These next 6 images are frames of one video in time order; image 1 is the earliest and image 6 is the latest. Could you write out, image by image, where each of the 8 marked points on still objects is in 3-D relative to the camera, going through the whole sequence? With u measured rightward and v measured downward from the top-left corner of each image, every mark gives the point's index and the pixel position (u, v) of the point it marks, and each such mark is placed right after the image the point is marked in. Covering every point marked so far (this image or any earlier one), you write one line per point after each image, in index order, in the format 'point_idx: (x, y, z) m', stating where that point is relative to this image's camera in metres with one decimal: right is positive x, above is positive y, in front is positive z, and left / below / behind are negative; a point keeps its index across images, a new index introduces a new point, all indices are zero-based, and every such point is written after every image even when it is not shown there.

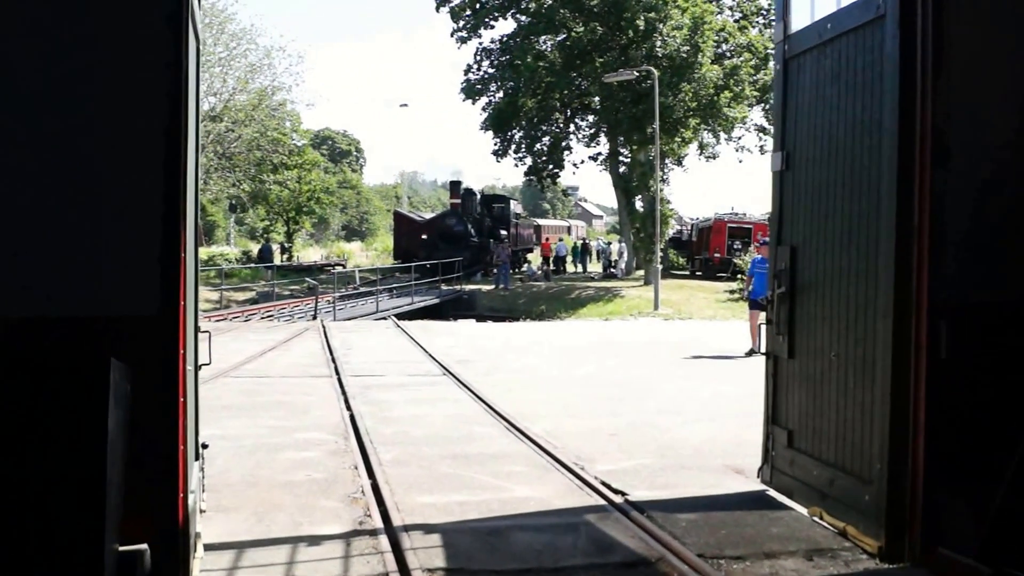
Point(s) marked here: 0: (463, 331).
0: (-0.9, -0.9, +18.2) m
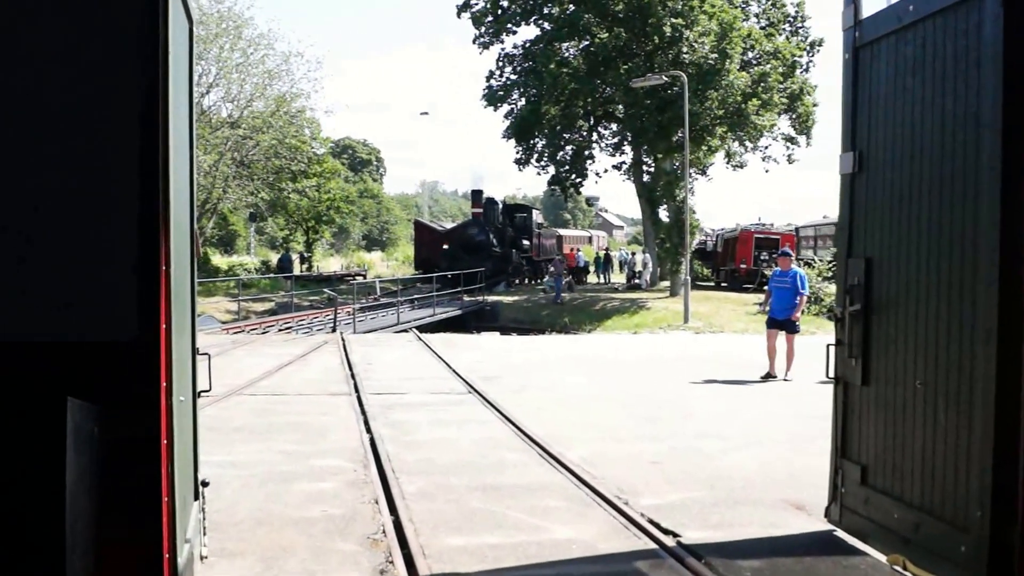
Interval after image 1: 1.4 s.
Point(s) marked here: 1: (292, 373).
0: (-0.4, -1.1, +17.6) m
1: (-3.0, -1.2, +13.0) m
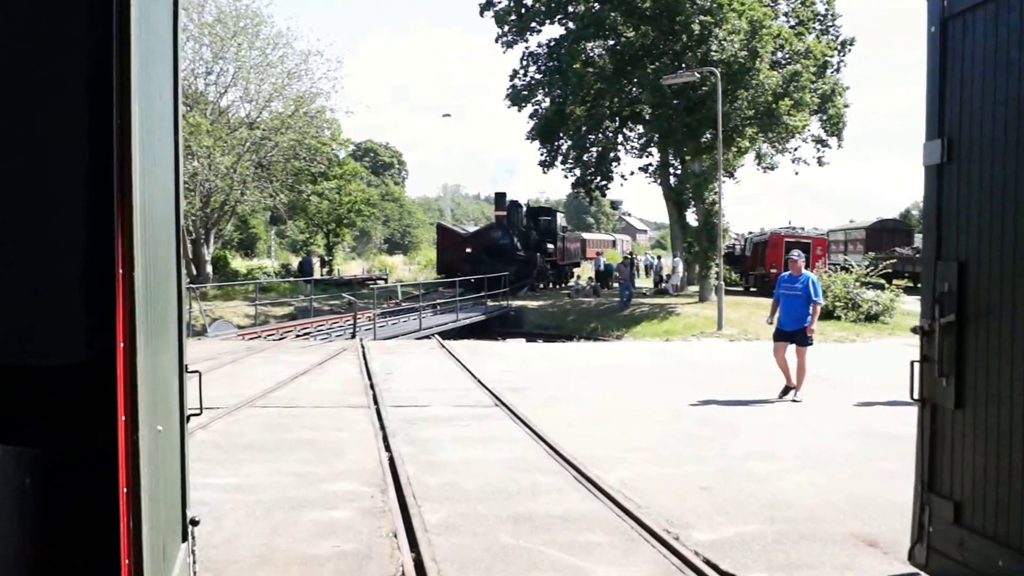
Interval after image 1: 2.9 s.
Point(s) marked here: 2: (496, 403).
0: (+0.1, -1.2, +16.9) m
1: (-2.6, -1.2, +12.4) m
2: (-0.2, -1.3, +10.7) m
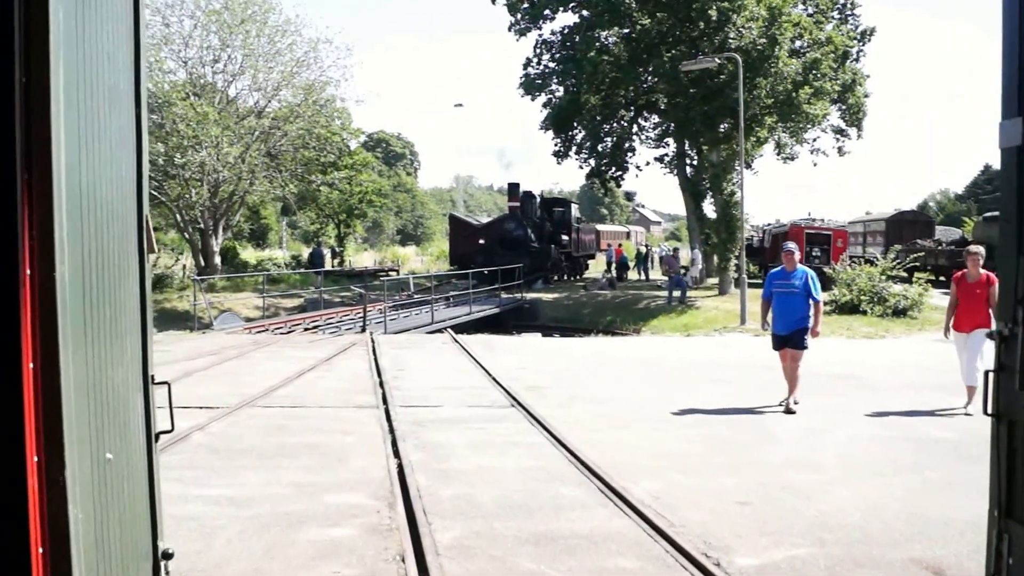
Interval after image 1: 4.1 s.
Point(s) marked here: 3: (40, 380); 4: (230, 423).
0: (+0.3, -1.0, +16.2) m
1: (-2.4, -1.1, +11.8) m
2: (0.0, -1.2, +10.1) m
3: (-1.1, -0.2, +2.2) m
4: (-2.6, -1.3, +8.9) m
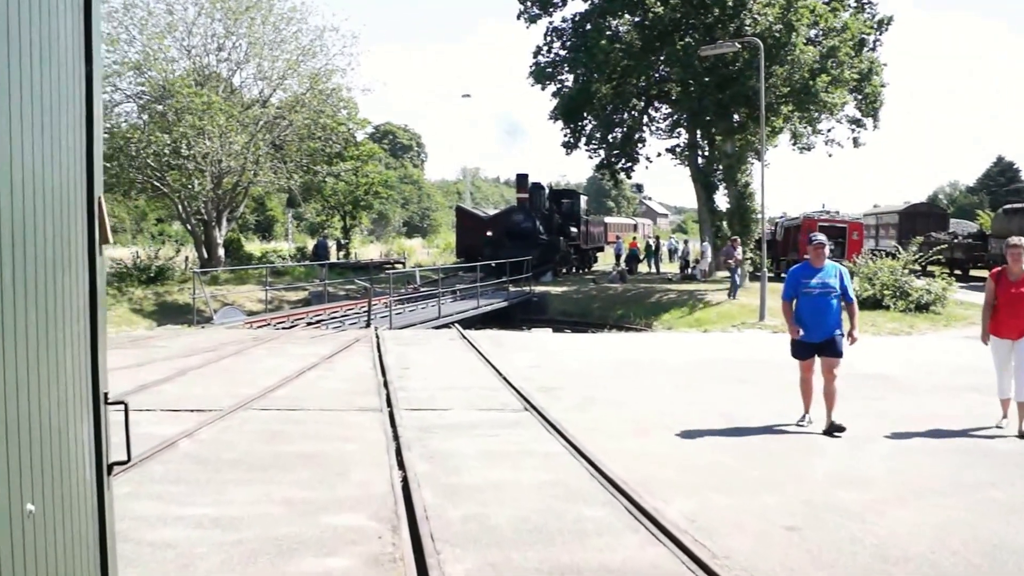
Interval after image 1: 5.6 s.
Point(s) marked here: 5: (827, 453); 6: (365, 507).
0: (+0.5, -0.9, +15.6) m
1: (-2.3, -1.1, +11.1) m
2: (+0.1, -1.2, +9.4) m
3: (-1.0, -0.2, +1.5) m
4: (-2.5, -1.2, +8.2) m
5: (+2.6, -1.3, +7.8) m
6: (-0.9, -1.3, +5.8) m
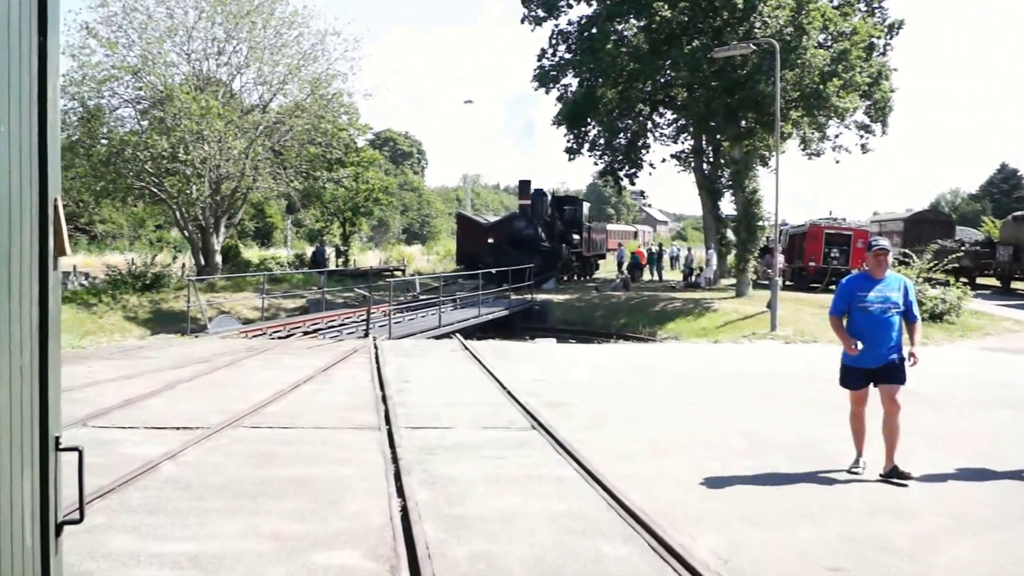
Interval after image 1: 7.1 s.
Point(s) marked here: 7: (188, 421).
0: (+0.5, -1.1, +15.0) m
1: (-2.2, -1.2, +10.6) m
2: (+0.2, -1.3, +8.9) m
3: (-0.9, -0.3, +1.0) m
4: (-2.4, -1.3, +7.6) m
5: (+2.6, -1.4, +7.2) m
6: (-0.8, -1.4, +5.3) m
7: (-3.0, -1.2, +8.8) m
